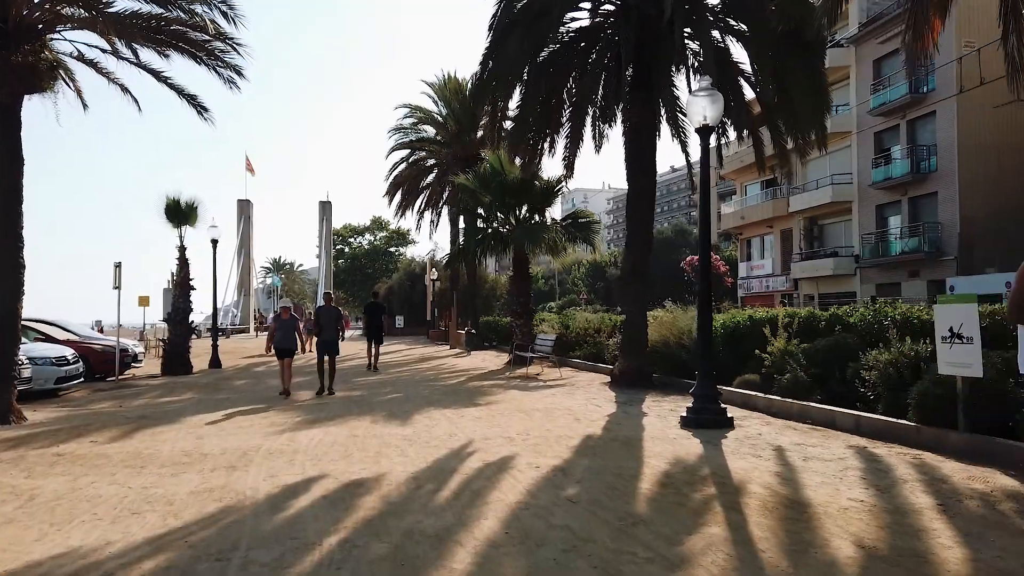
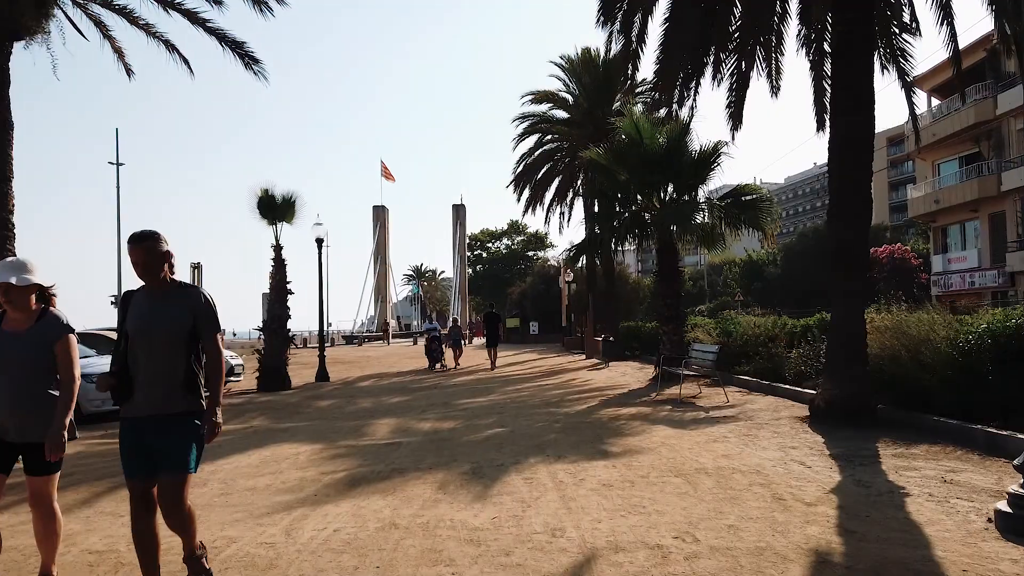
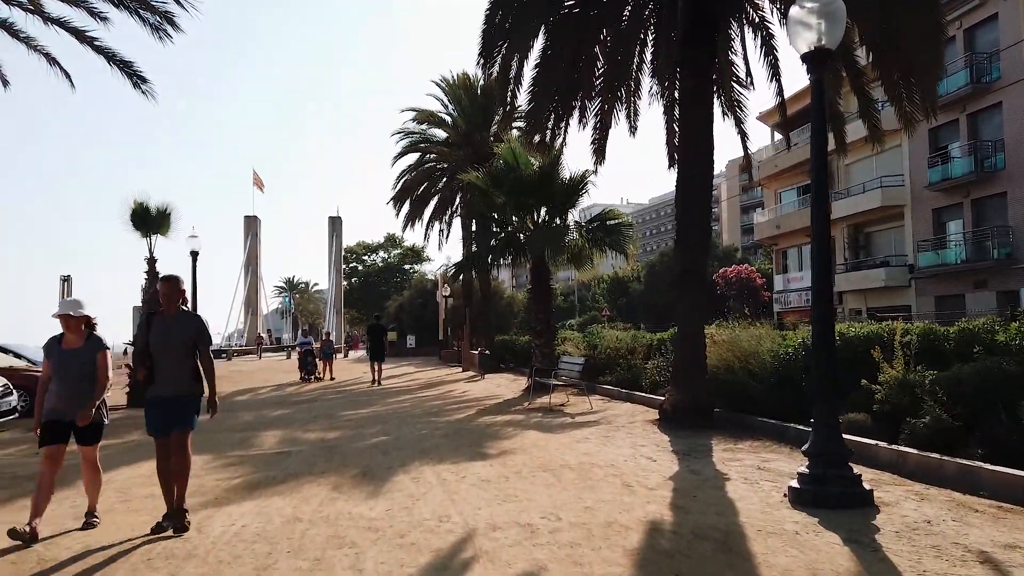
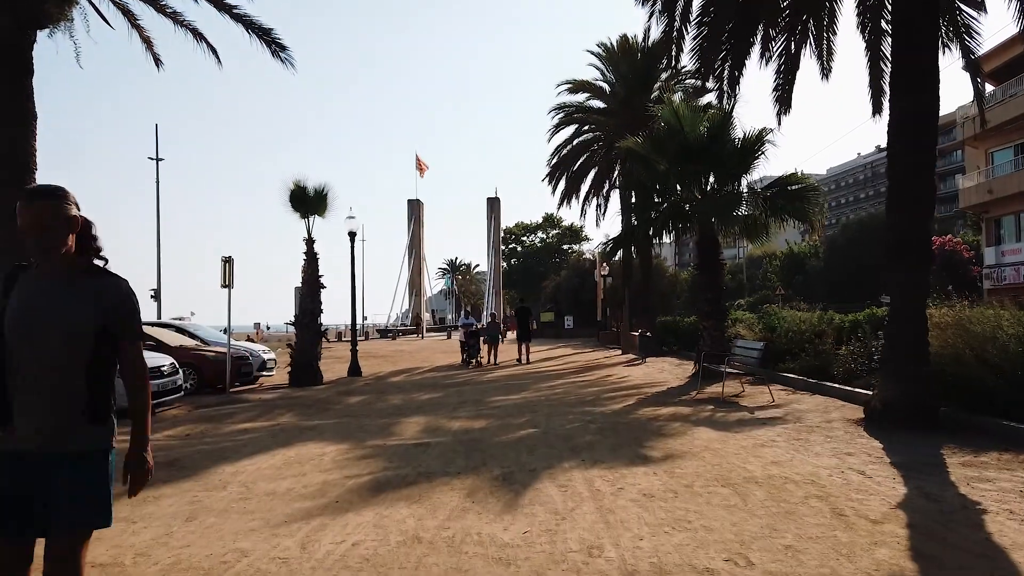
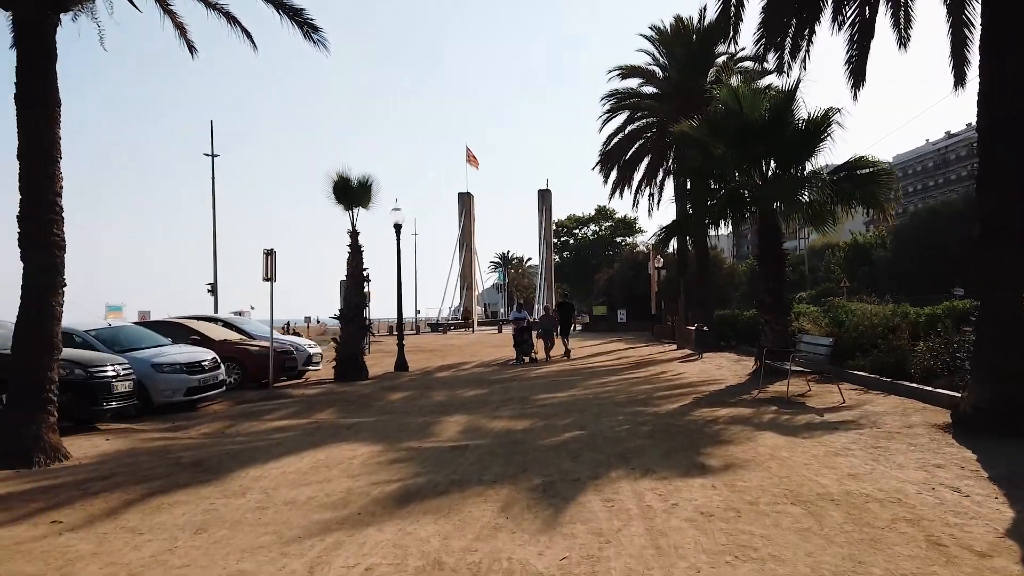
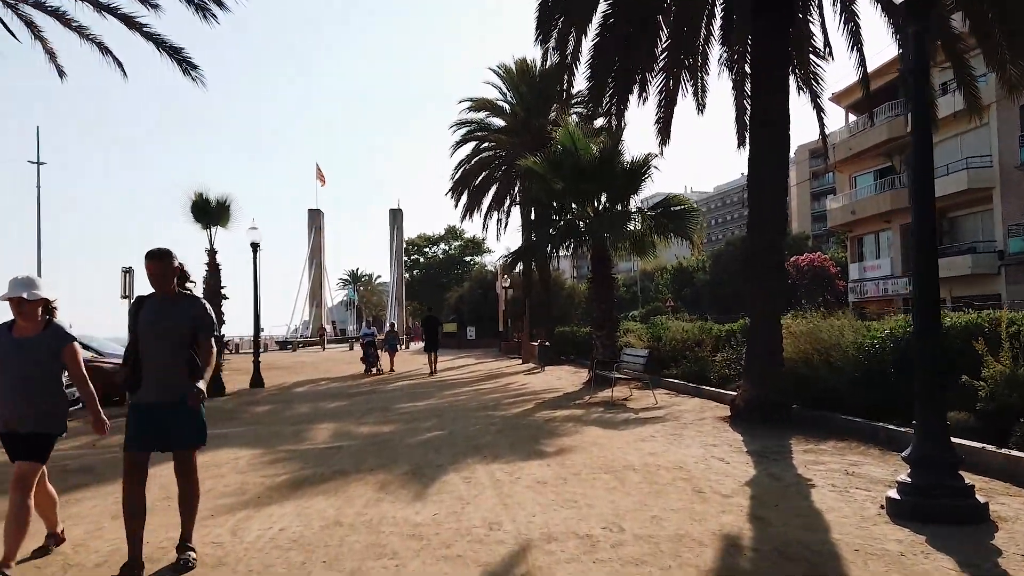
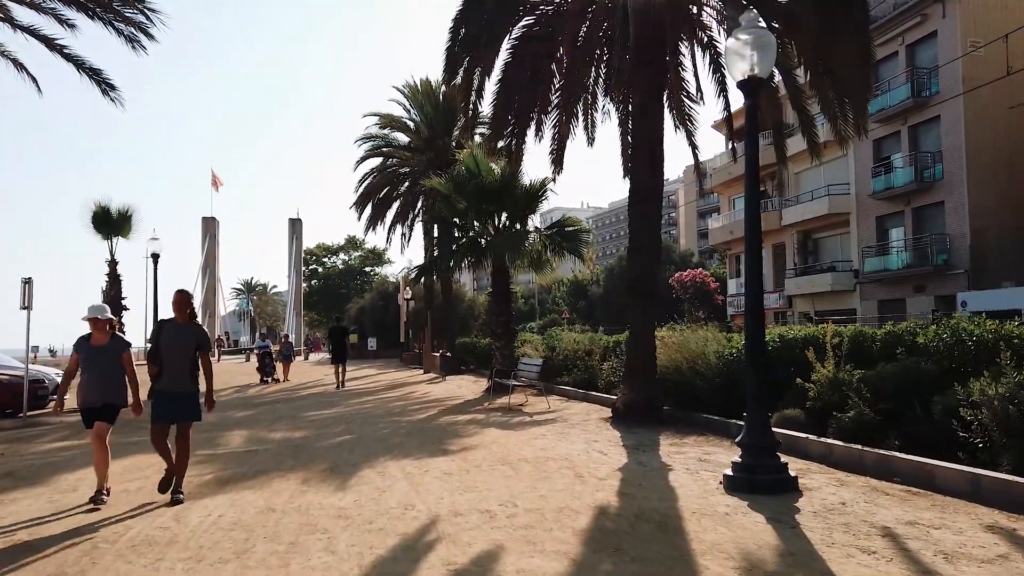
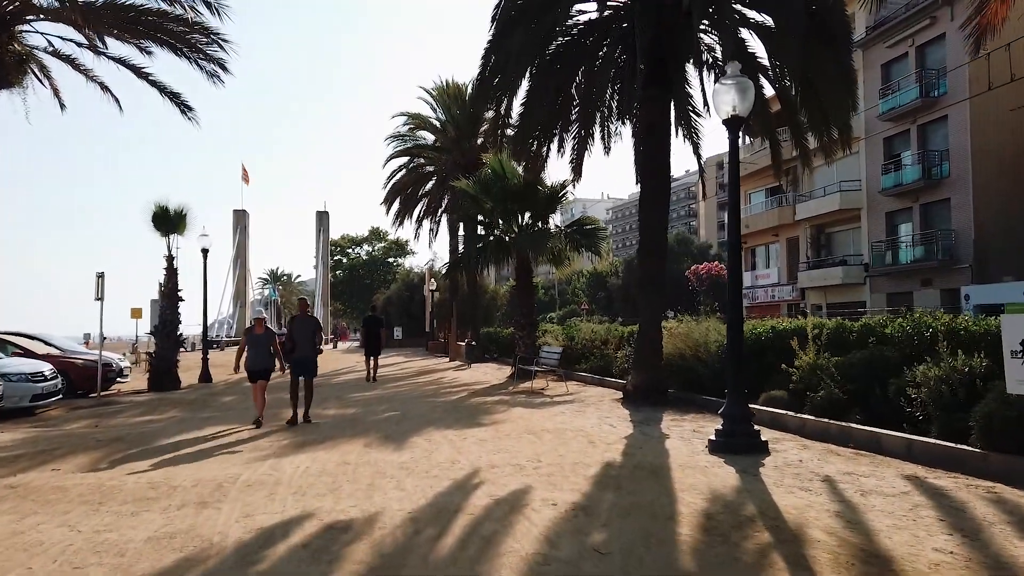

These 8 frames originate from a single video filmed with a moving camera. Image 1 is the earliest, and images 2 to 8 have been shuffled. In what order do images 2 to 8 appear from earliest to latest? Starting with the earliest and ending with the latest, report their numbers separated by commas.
8, 7, 3, 6, 2, 4, 5
